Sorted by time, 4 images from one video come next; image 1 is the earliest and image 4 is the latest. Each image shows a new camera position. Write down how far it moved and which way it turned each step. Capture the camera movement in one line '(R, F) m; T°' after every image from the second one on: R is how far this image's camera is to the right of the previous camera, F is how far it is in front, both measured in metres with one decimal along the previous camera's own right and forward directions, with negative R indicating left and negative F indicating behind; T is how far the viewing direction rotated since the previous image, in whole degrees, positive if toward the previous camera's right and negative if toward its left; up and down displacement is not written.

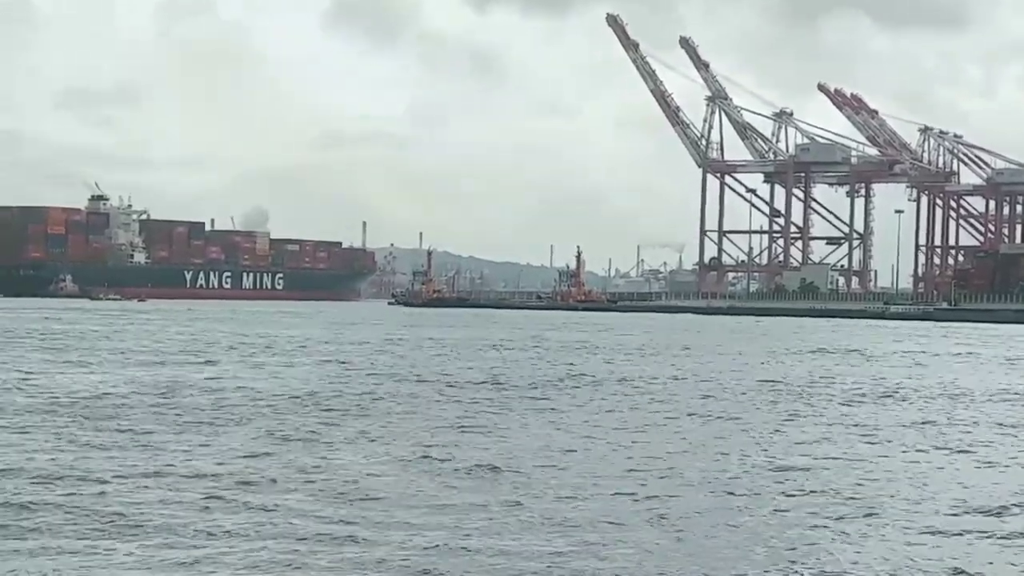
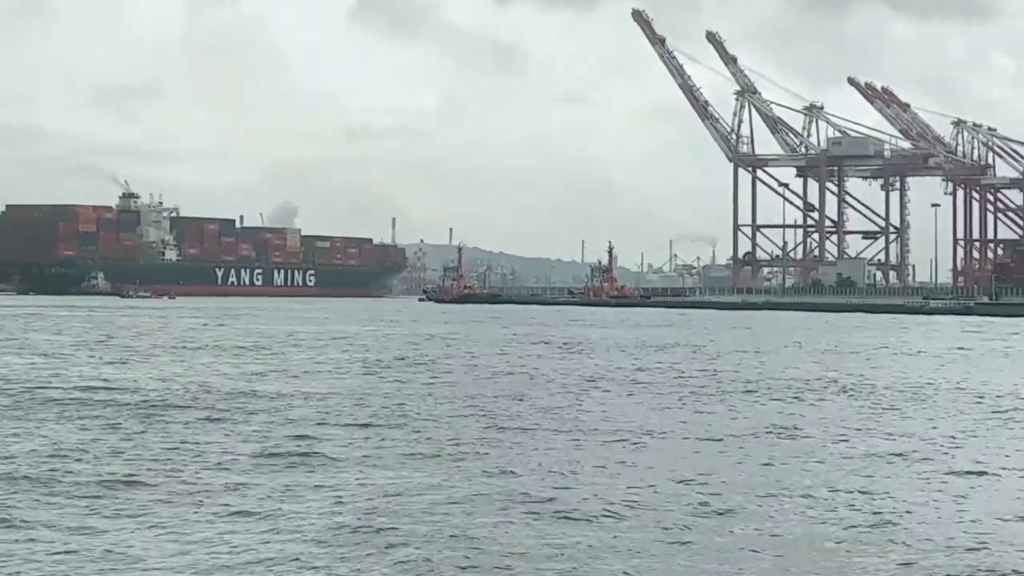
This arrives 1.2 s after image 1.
(-0.5, +0.3) m; -1°
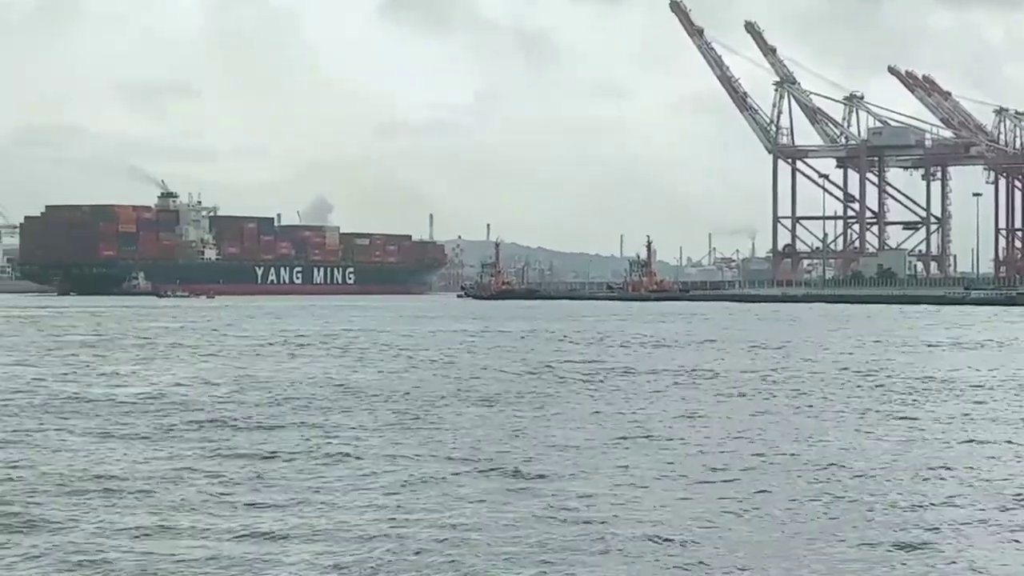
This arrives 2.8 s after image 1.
(+0.1, +0.1) m; -2°
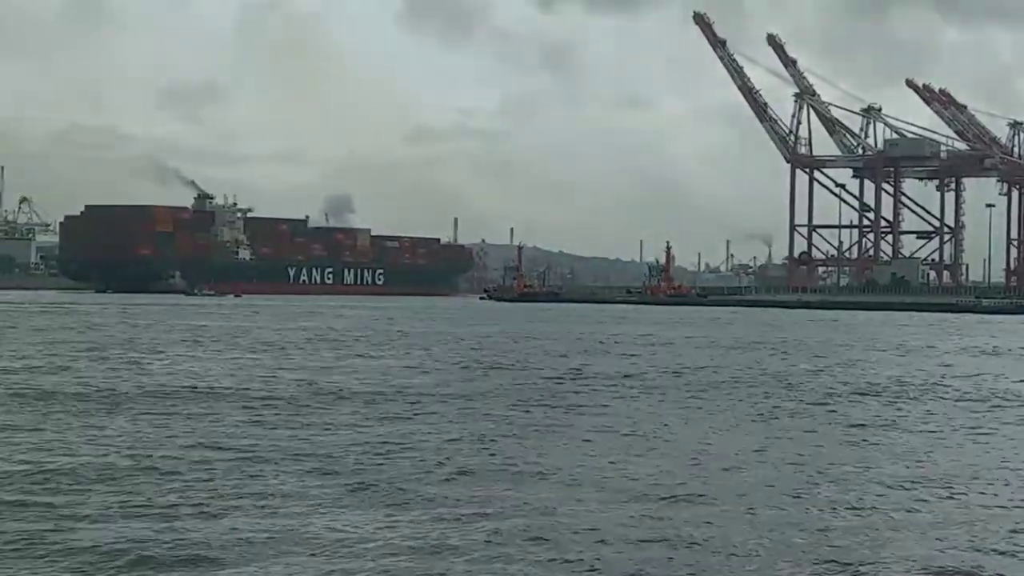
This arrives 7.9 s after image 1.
(-0.3, -1.6) m; -1°
